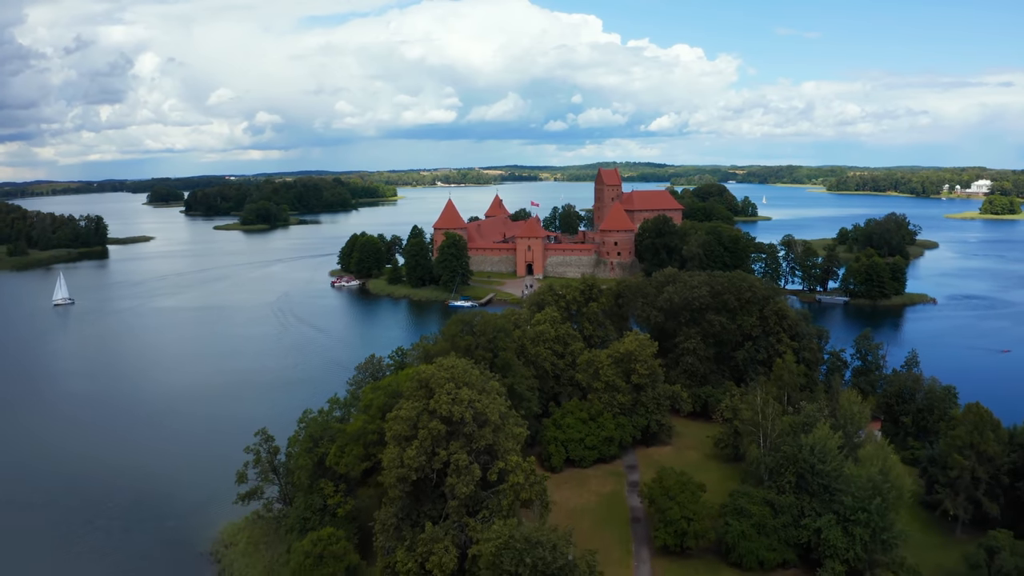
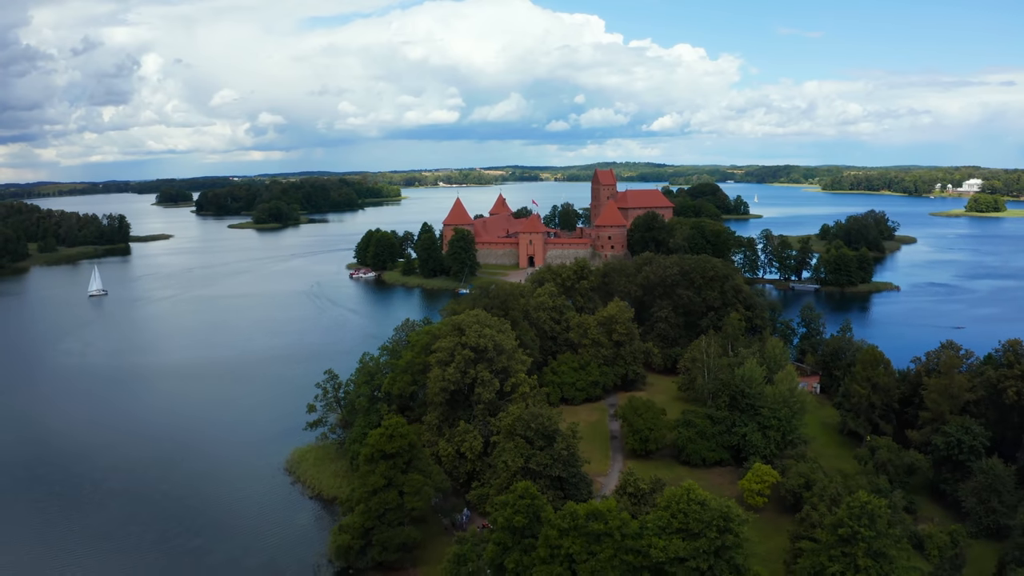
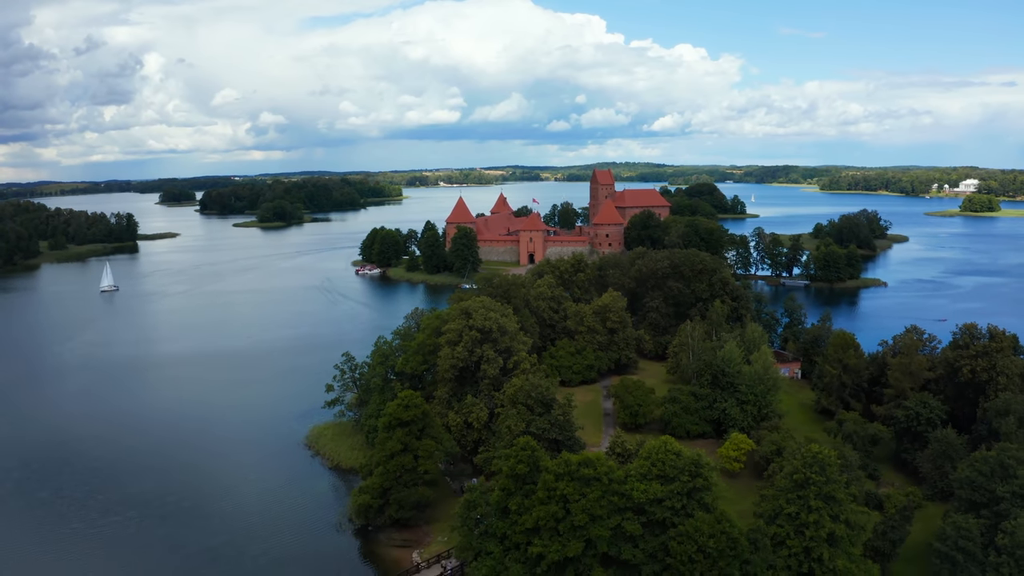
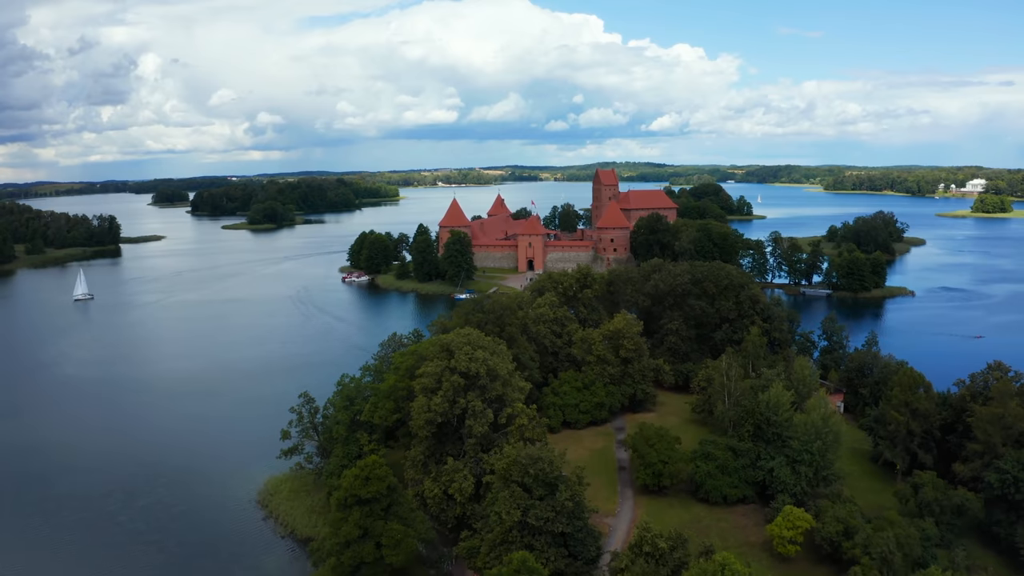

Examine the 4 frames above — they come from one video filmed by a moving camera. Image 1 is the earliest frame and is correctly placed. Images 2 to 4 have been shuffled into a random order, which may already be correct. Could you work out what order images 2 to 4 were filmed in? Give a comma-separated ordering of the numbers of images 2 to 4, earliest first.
4, 2, 3
